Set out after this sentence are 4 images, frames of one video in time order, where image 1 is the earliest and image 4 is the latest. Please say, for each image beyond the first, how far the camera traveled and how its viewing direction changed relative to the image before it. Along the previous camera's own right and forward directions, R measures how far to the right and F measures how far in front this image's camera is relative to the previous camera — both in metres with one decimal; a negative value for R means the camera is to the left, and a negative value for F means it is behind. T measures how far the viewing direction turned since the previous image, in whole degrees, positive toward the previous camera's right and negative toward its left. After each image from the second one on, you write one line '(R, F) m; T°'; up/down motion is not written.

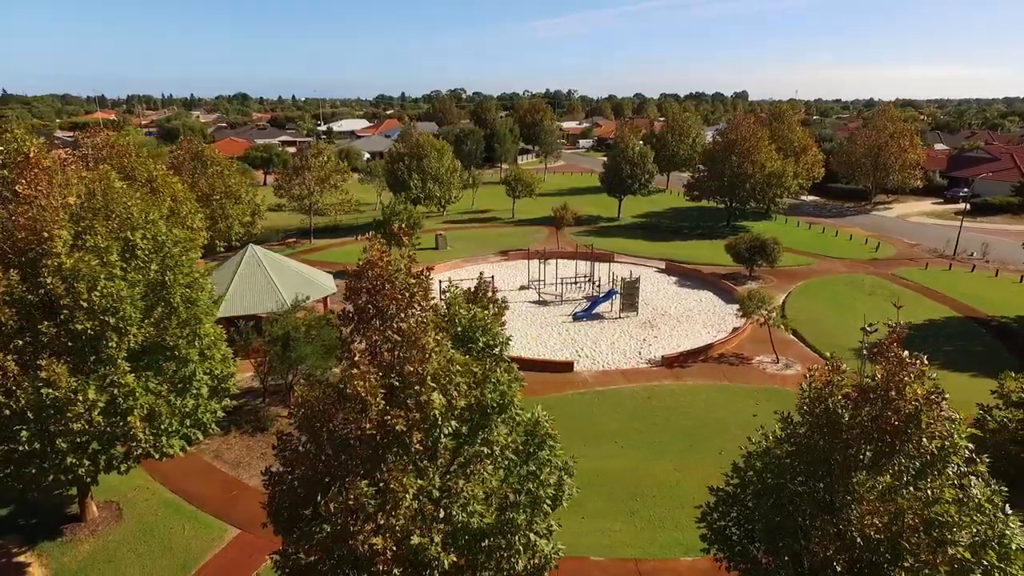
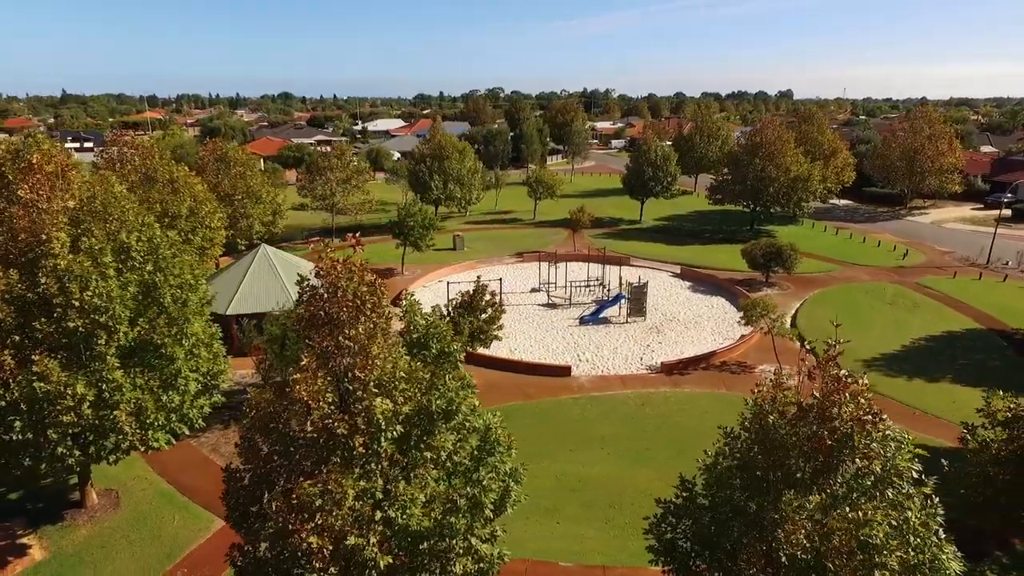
(+1.4, -0.2) m; -3°
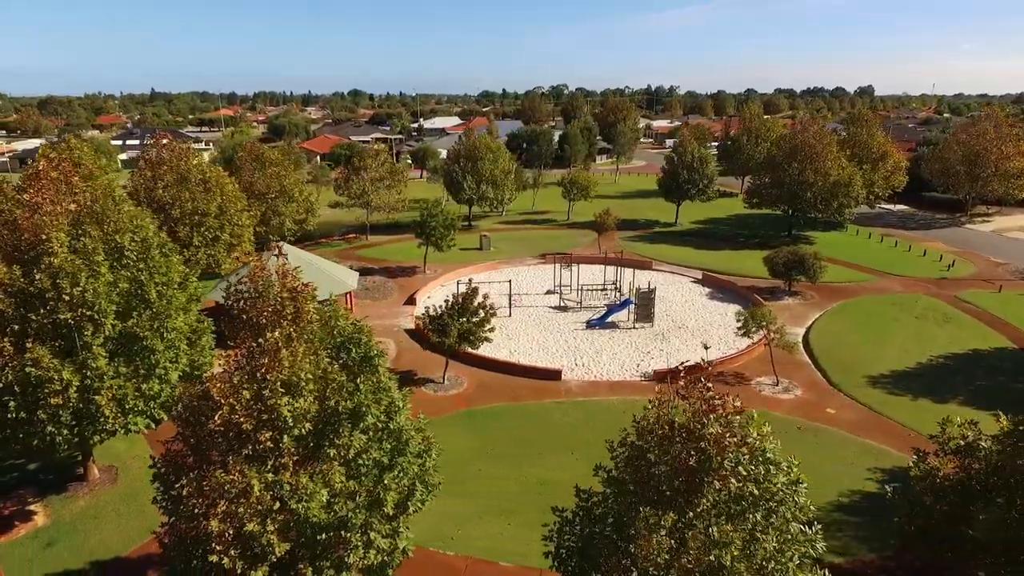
(+2.6, -0.3) m; -6°
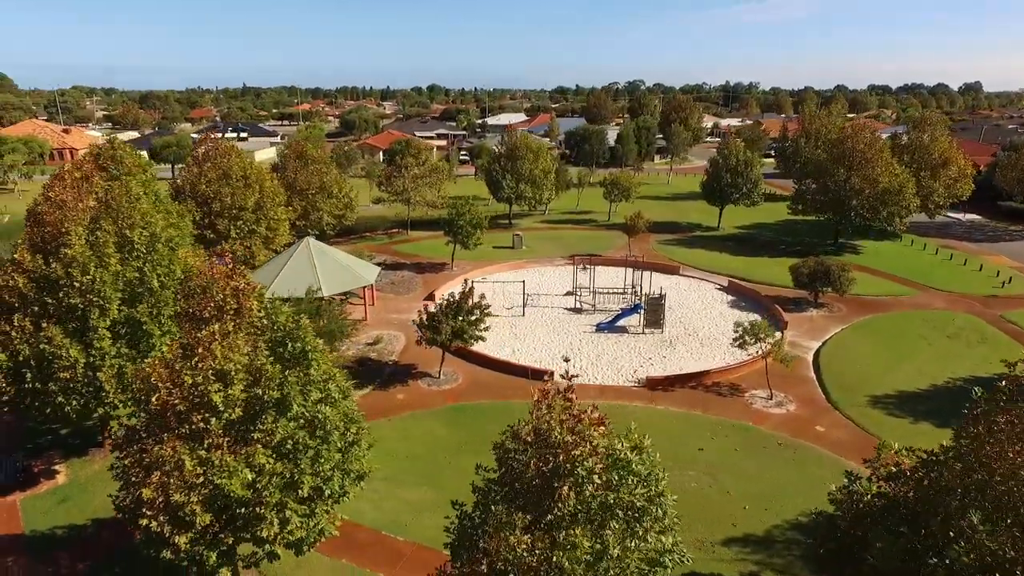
(+2.9, -0.5) m; -7°
